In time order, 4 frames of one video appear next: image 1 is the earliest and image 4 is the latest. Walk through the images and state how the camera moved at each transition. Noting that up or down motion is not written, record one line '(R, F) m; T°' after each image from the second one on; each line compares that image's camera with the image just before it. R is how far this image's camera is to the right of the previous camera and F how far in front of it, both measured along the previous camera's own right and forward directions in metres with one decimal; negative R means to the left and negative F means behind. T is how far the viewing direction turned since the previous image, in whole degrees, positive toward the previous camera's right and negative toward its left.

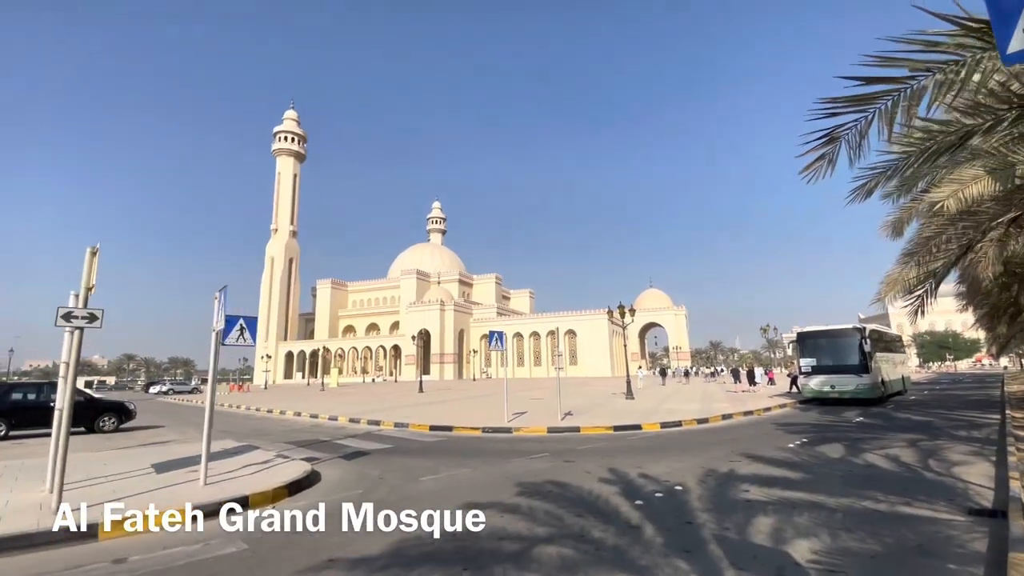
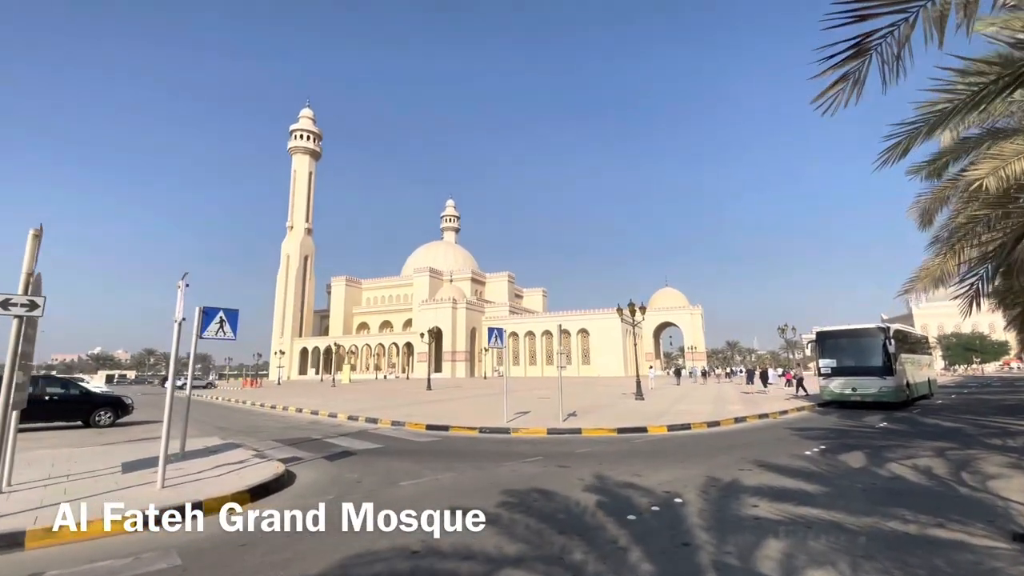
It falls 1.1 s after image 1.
(+0.4, +0.6) m; -2°
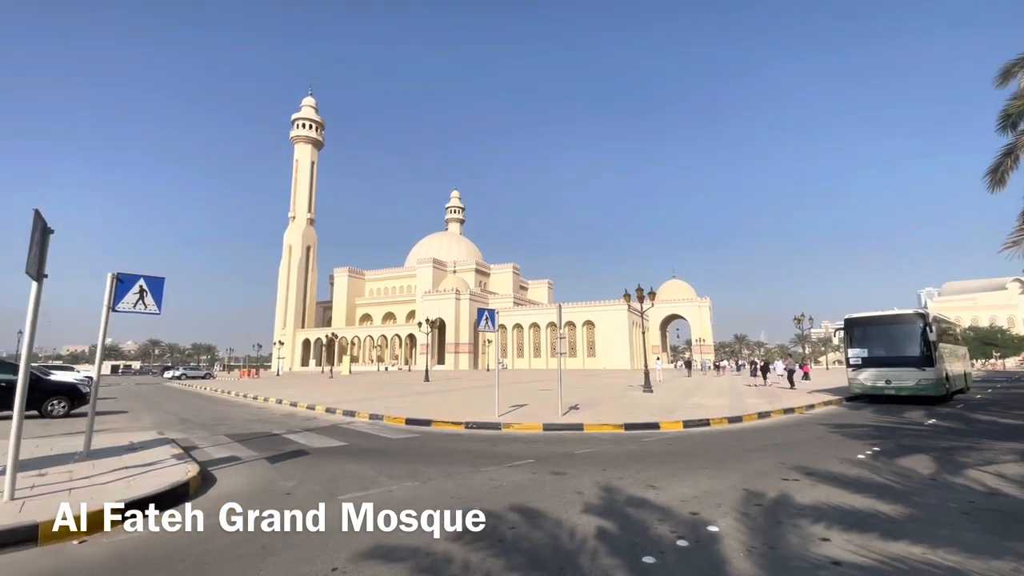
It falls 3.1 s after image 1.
(+0.3, +1.7) m; -1°
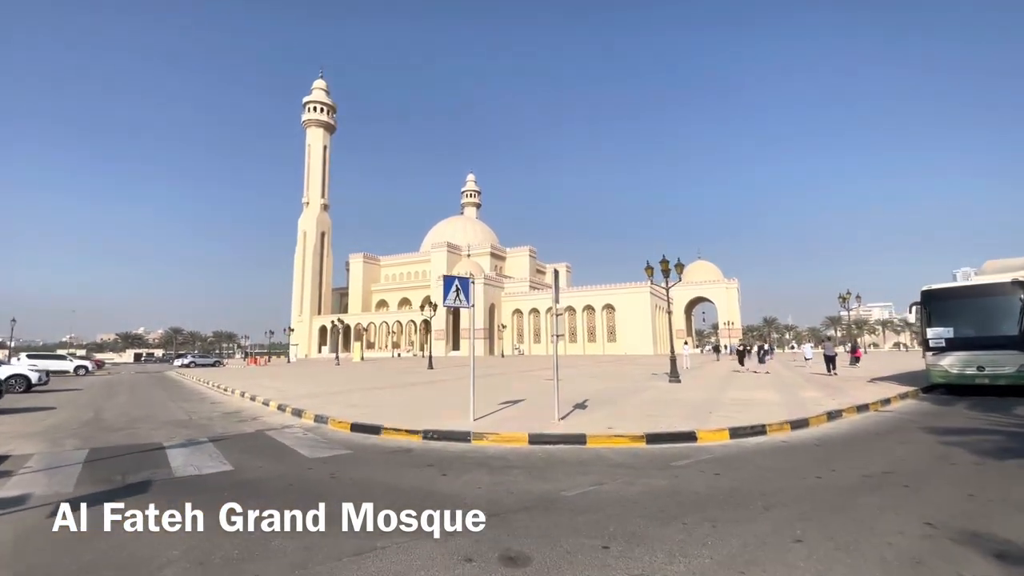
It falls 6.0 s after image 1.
(+0.7, +3.0) m; -2°
